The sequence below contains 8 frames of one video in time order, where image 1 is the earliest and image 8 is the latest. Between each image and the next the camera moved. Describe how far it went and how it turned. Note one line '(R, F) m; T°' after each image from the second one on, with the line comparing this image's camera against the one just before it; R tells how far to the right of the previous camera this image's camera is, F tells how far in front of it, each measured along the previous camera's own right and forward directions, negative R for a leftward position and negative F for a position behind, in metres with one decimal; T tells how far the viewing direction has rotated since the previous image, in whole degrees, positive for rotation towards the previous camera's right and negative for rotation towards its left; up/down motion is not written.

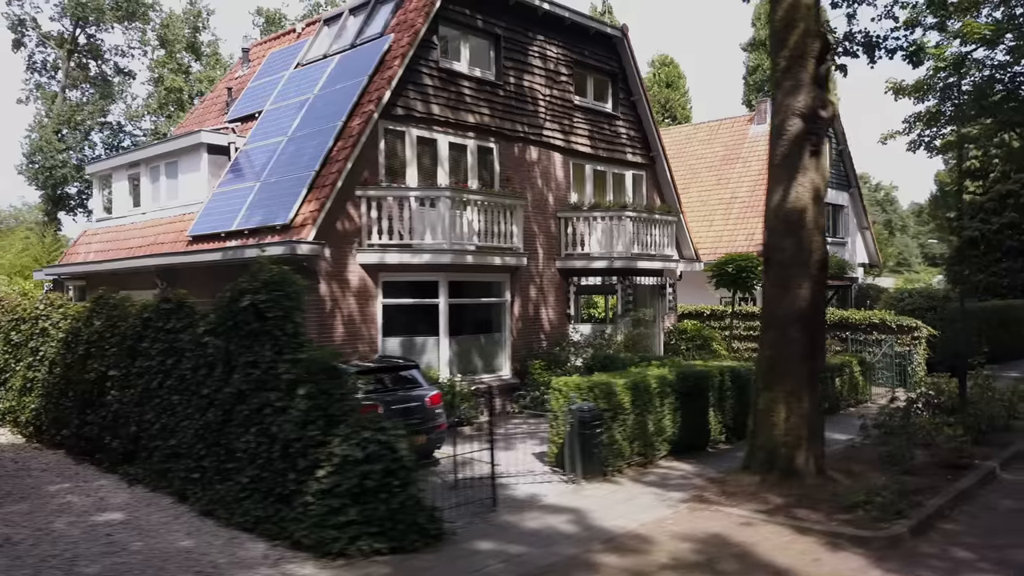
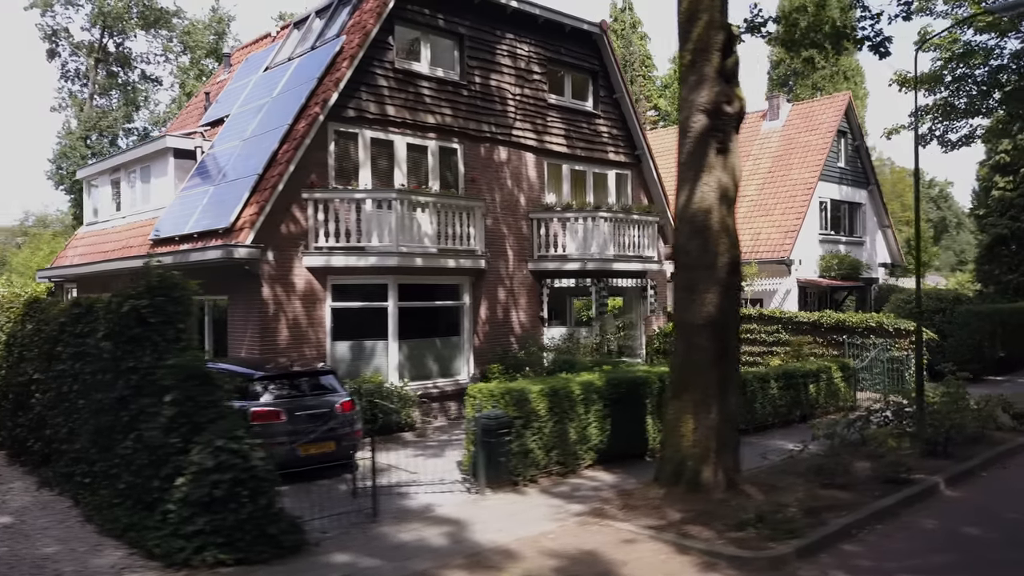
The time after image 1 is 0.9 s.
(+1.7, +0.3) m; -4°
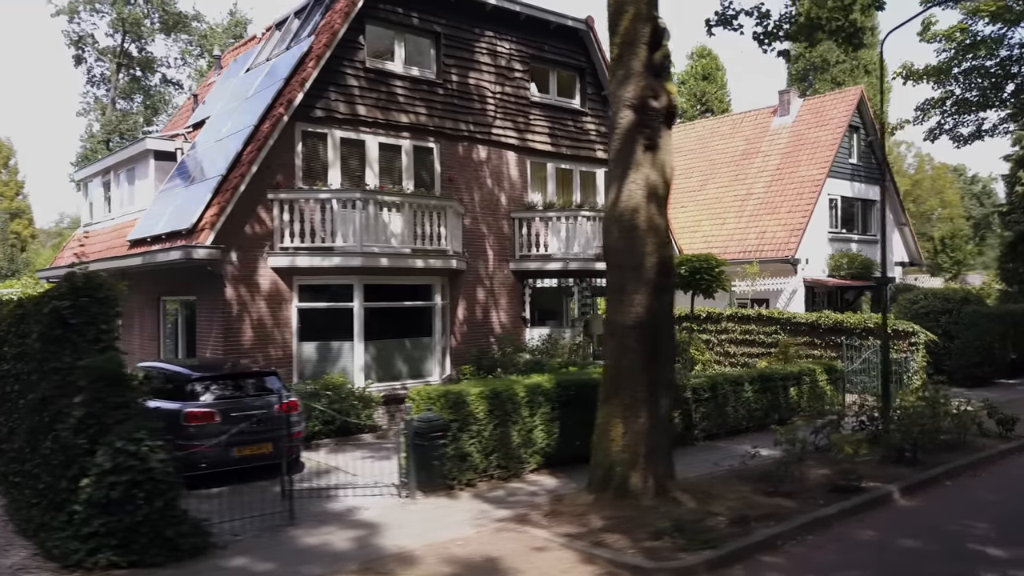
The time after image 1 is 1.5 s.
(+1.2, +0.2) m; -3°
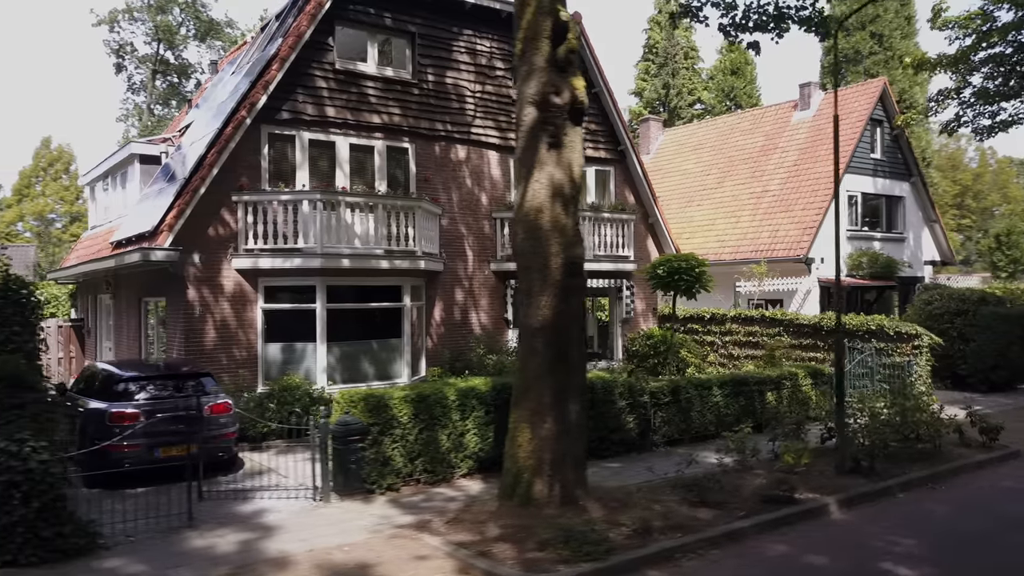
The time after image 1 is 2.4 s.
(+1.5, +0.2) m; -4°
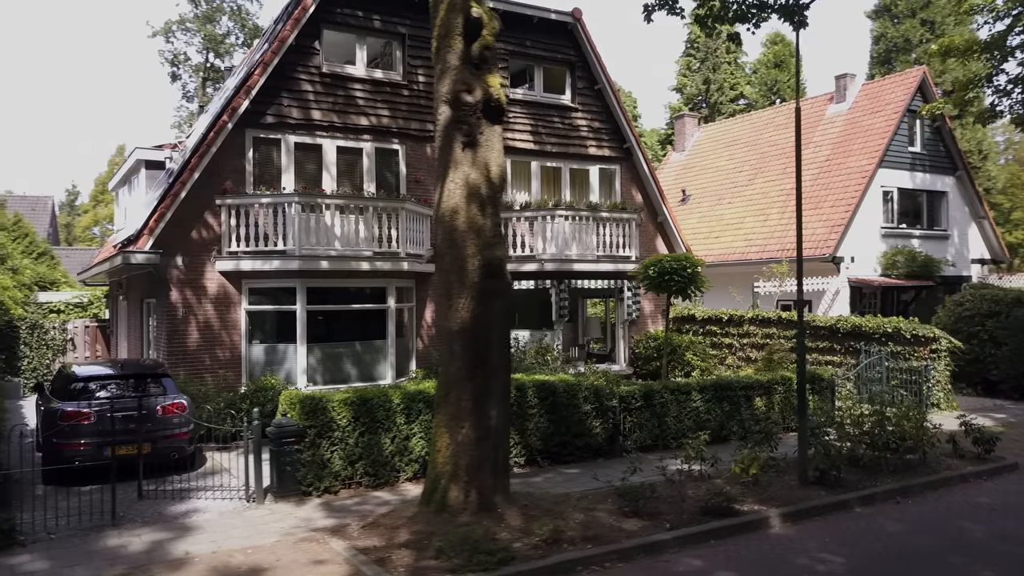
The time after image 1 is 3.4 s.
(+1.5, +0.2) m; -5°
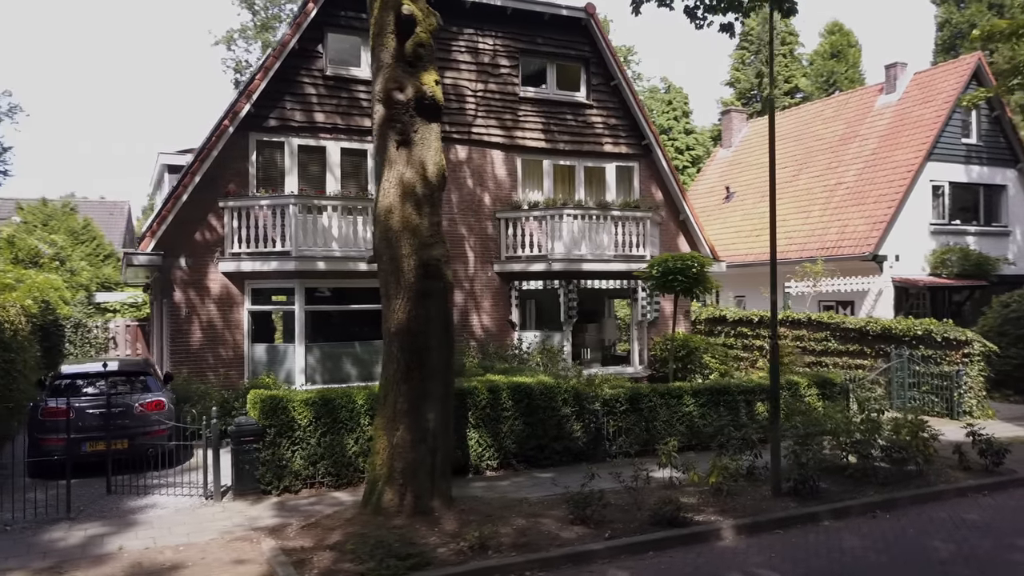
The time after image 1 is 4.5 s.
(+1.3, +0.2) m; -5°
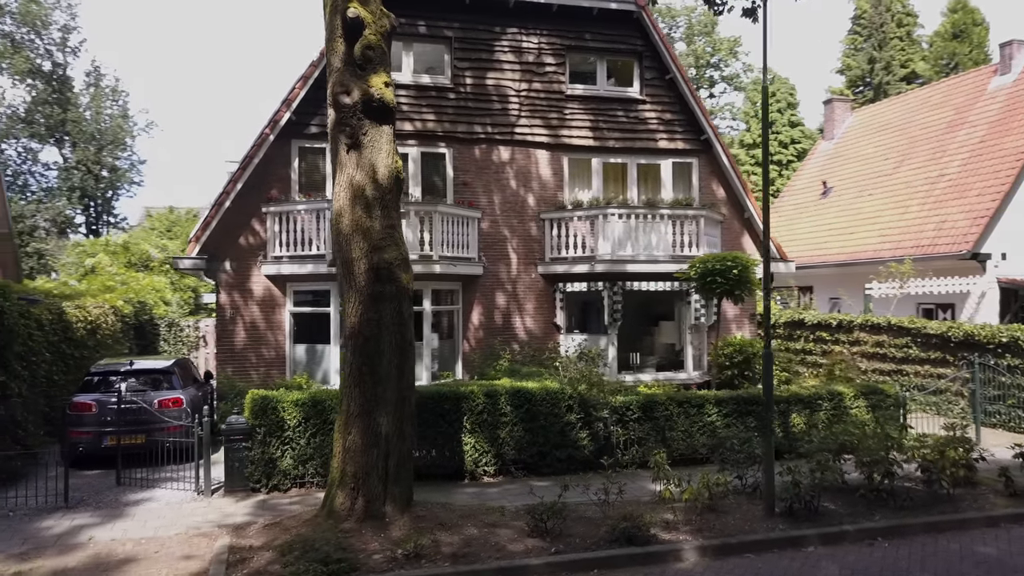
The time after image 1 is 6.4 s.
(+1.7, +0.4) m; -9°
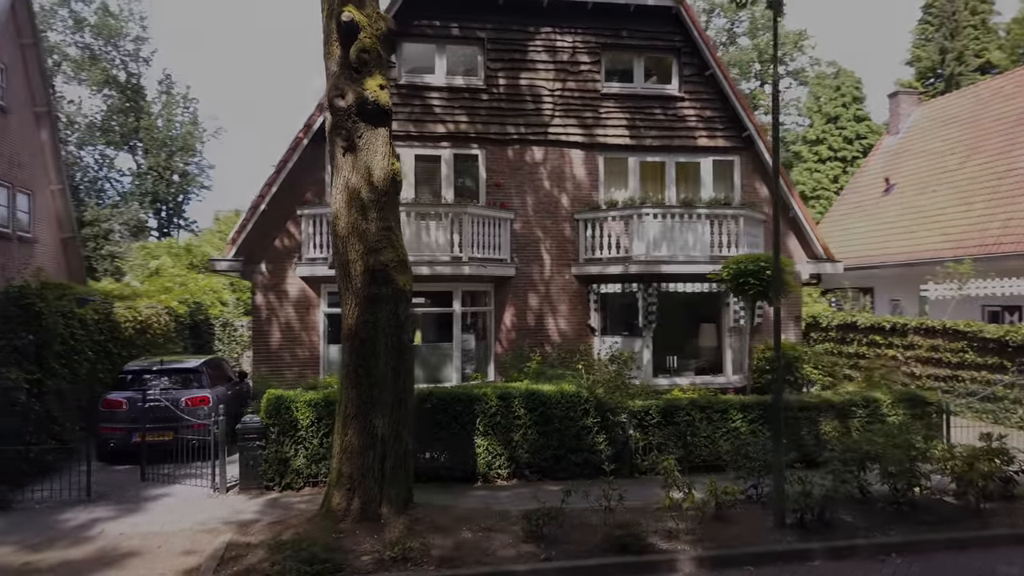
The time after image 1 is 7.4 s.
(+0.7, +0.1) m; -5°
